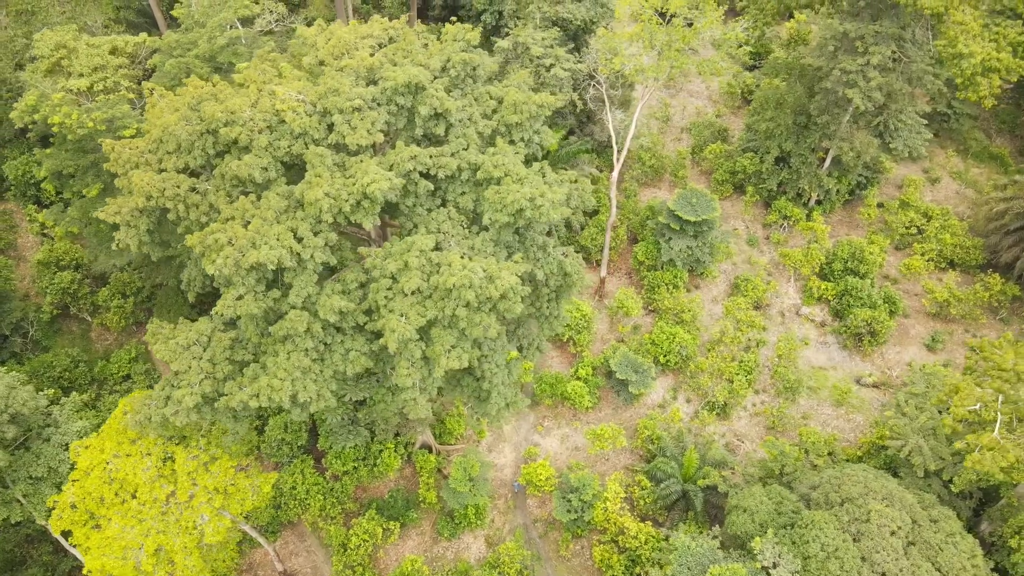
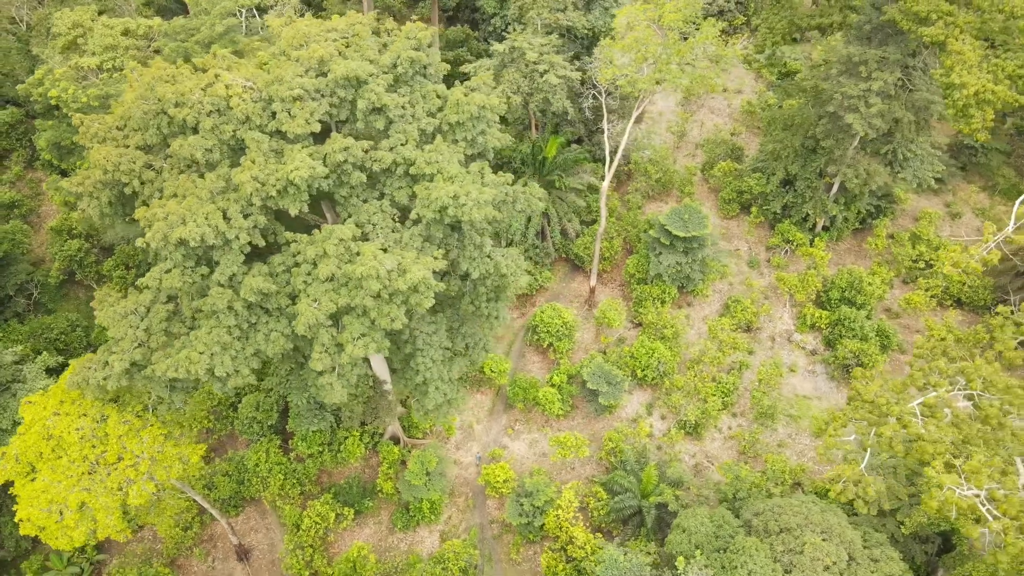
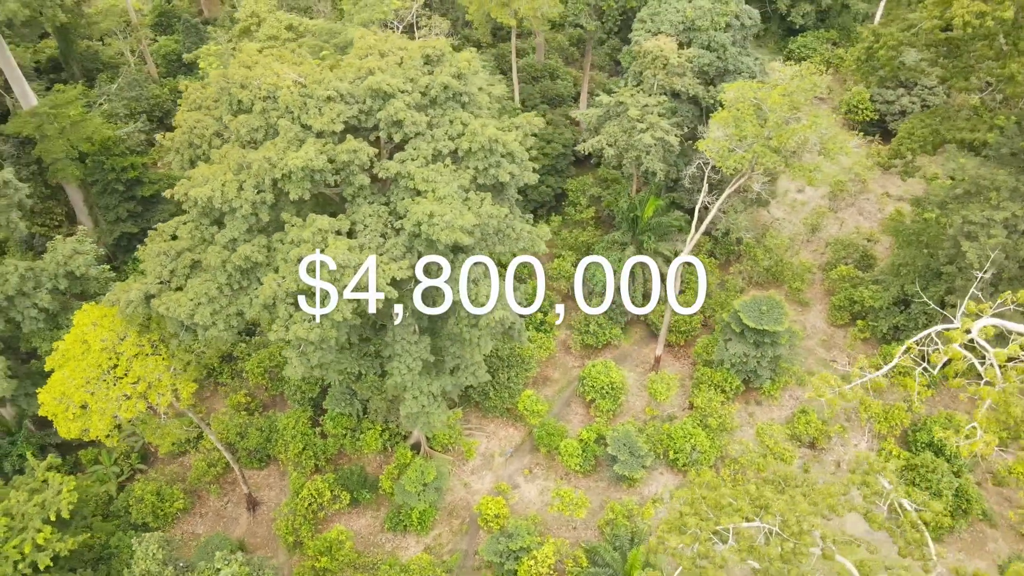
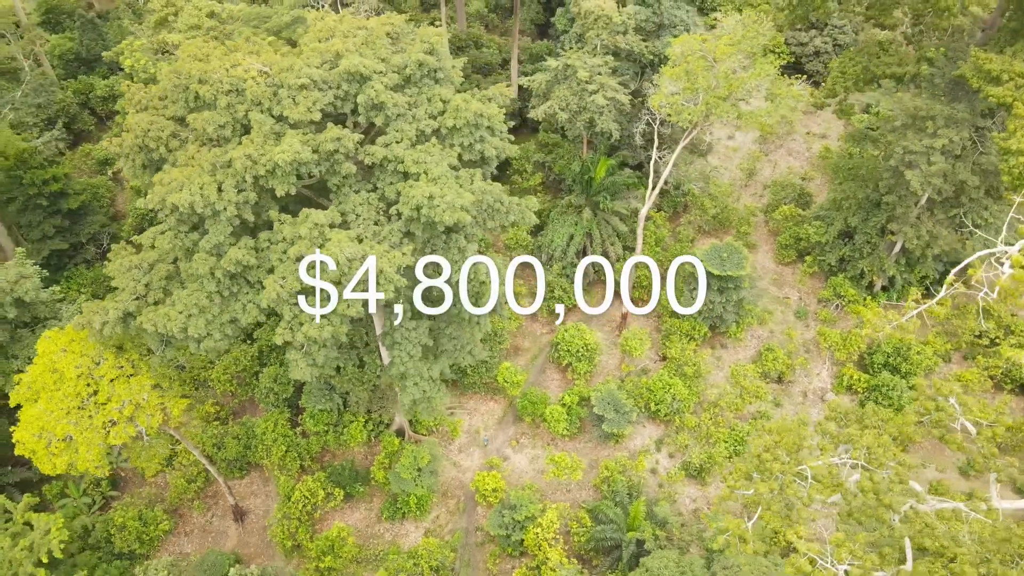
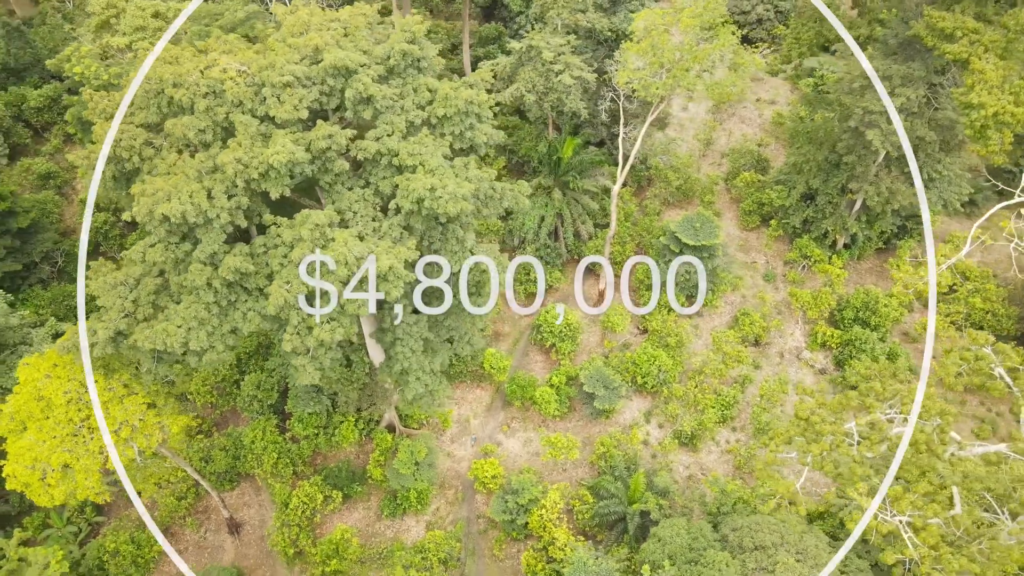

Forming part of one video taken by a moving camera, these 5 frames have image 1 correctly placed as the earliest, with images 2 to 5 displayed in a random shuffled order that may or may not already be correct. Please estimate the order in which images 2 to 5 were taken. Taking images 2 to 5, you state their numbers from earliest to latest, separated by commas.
2, 5, 4, 3
